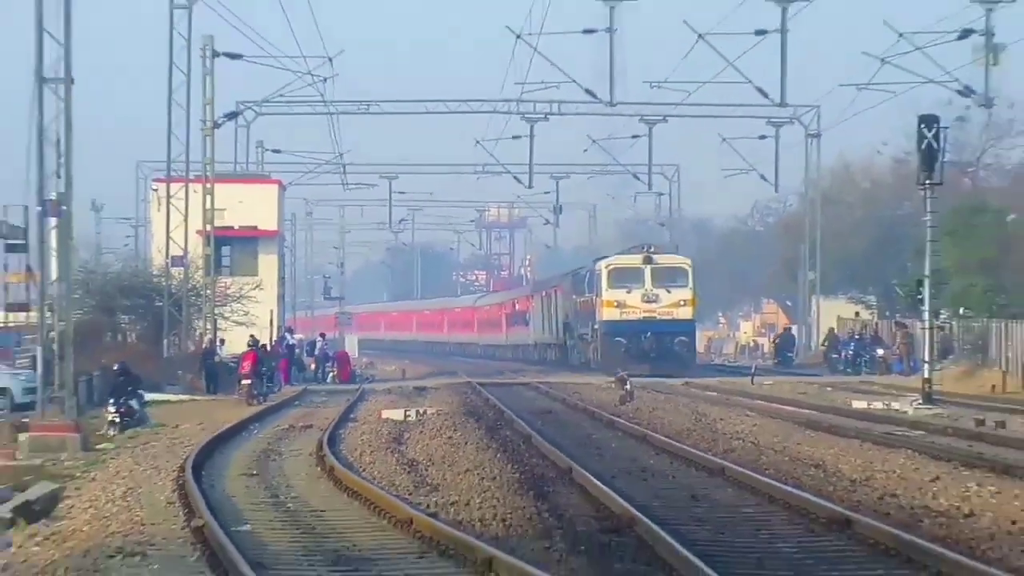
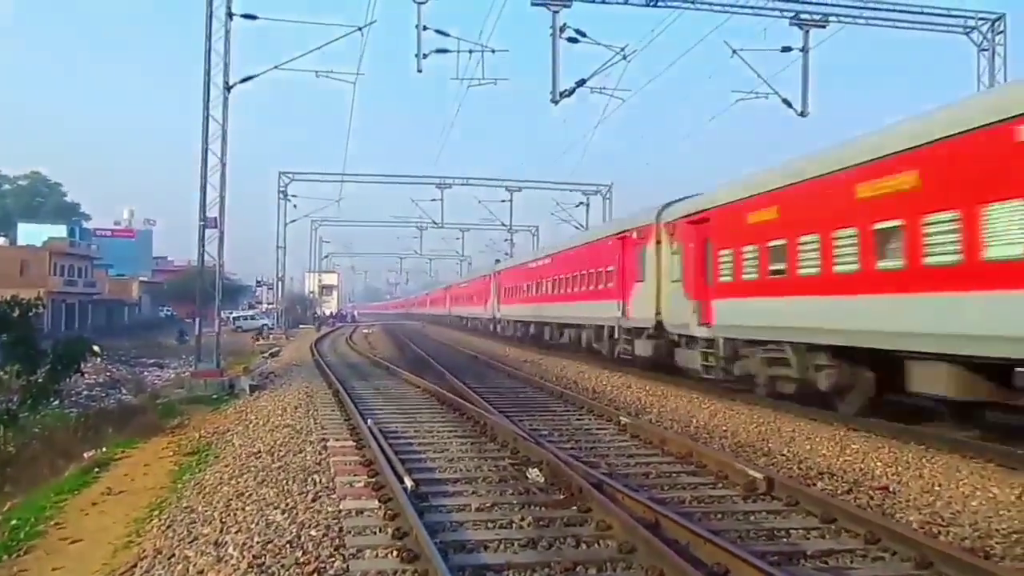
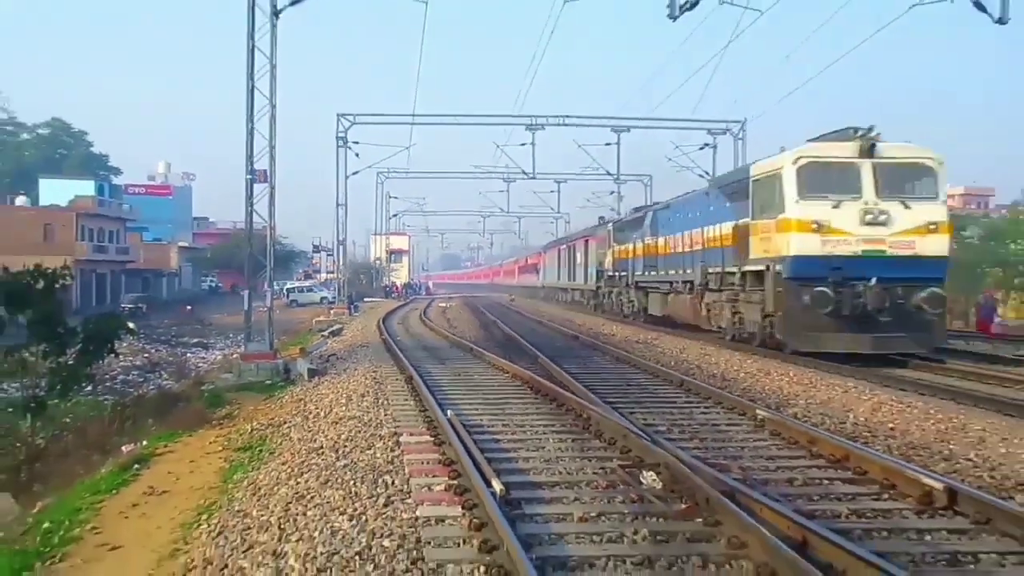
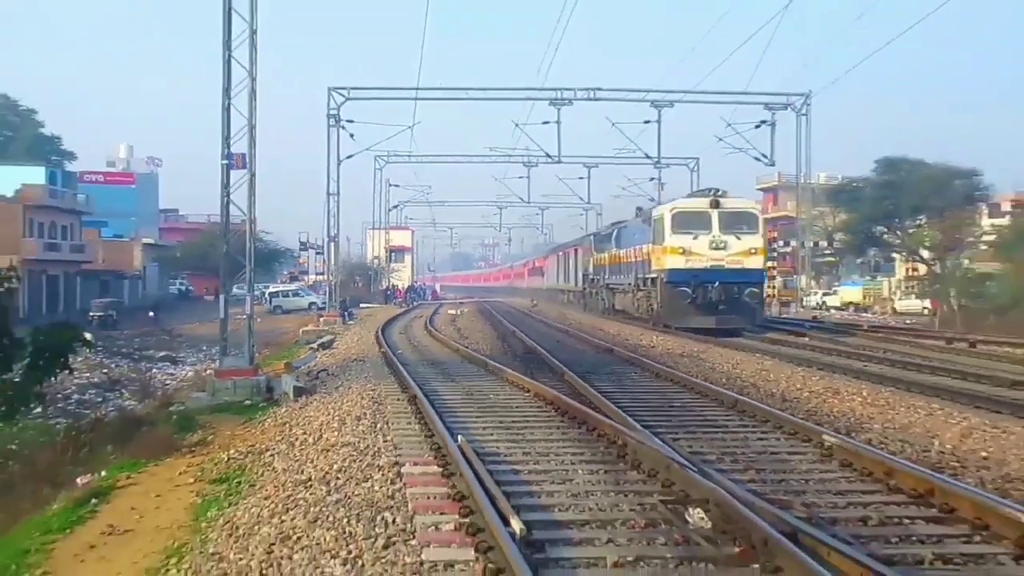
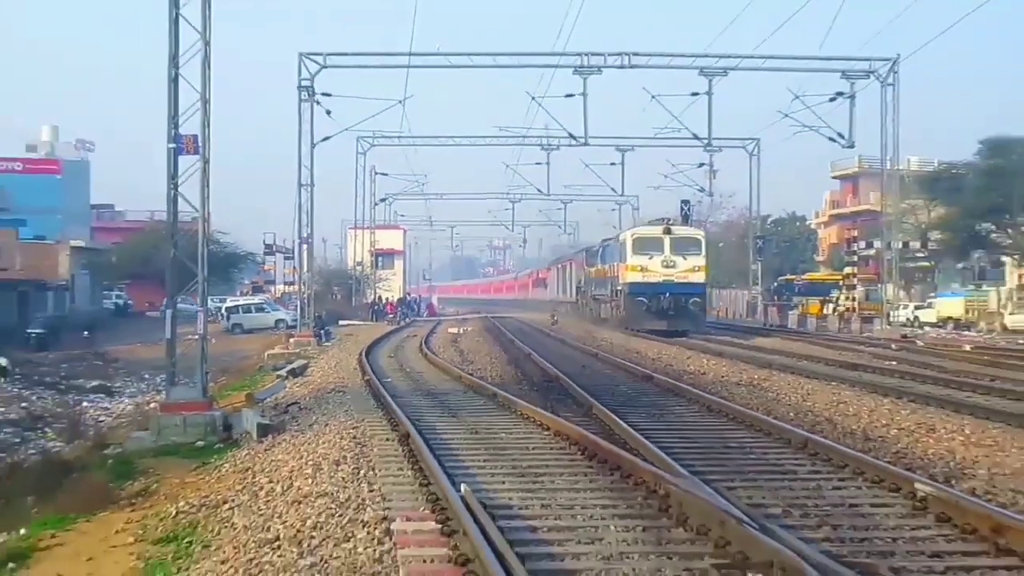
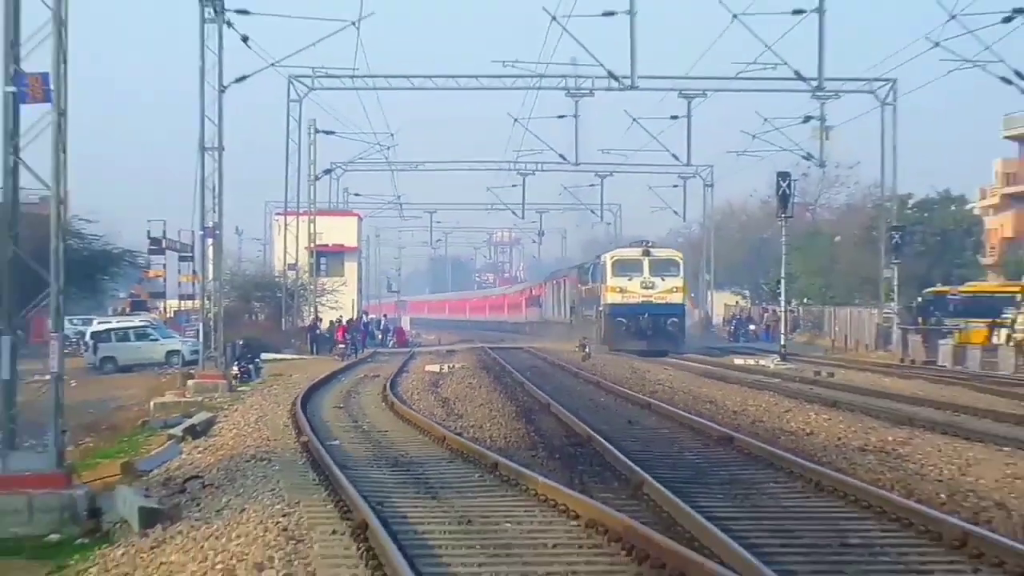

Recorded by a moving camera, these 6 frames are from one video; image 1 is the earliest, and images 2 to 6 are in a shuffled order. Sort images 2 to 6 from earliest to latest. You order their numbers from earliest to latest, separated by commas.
6, 5, 4, 3, 2
